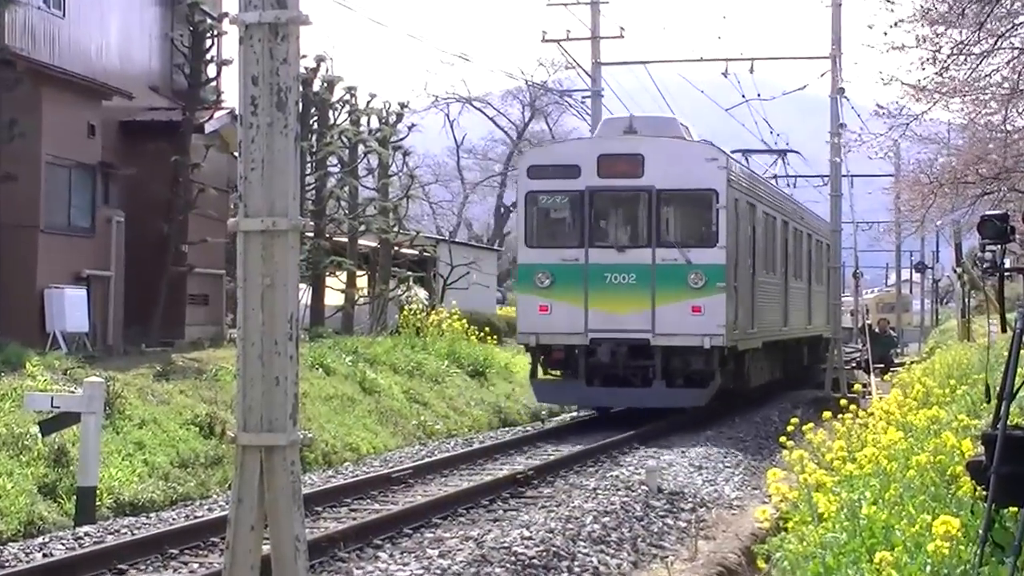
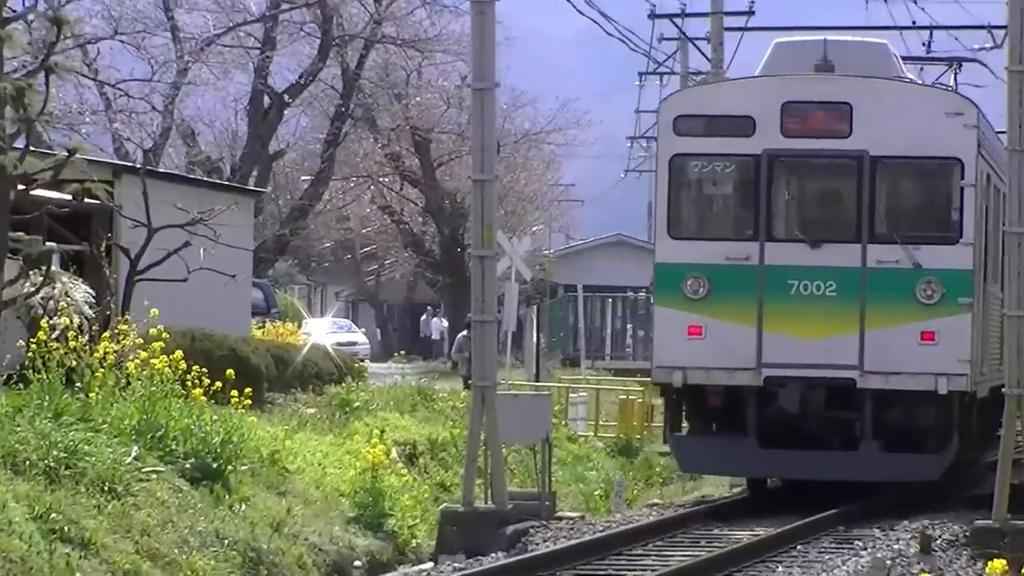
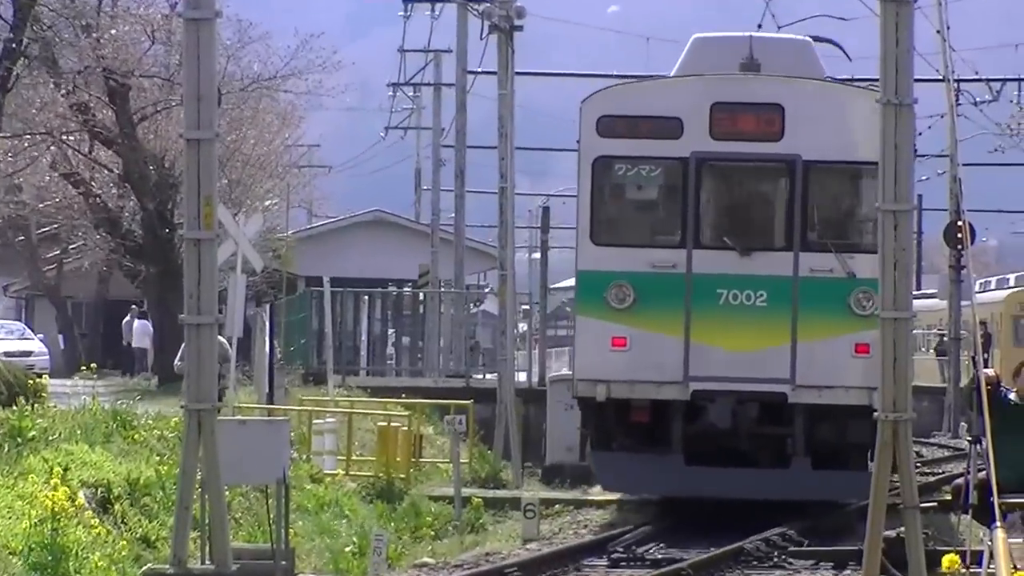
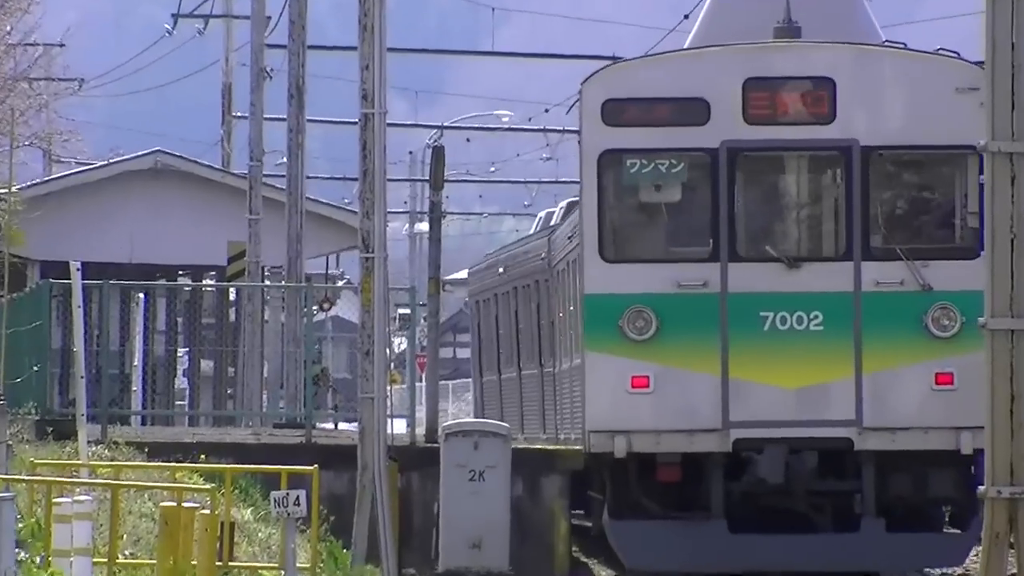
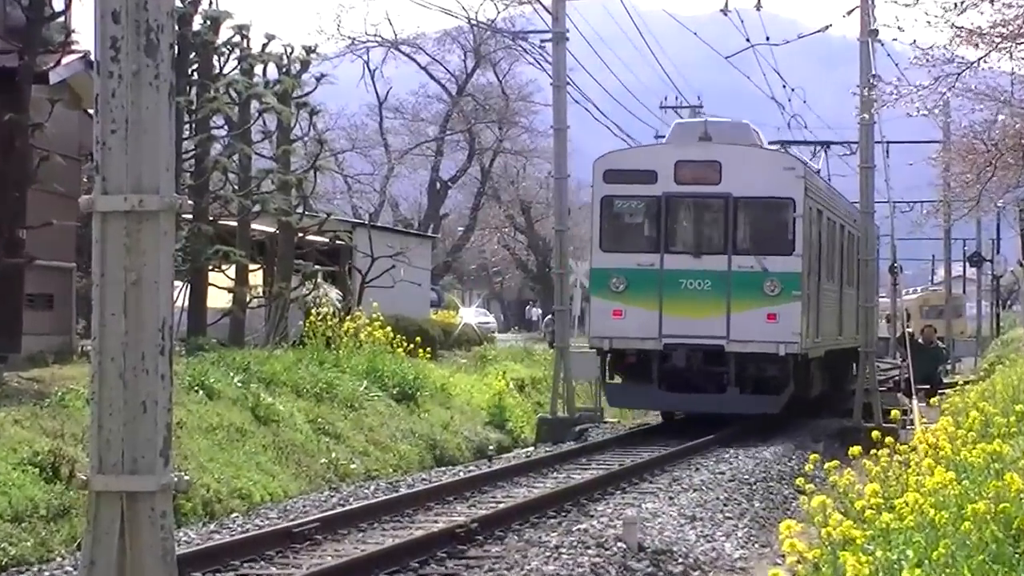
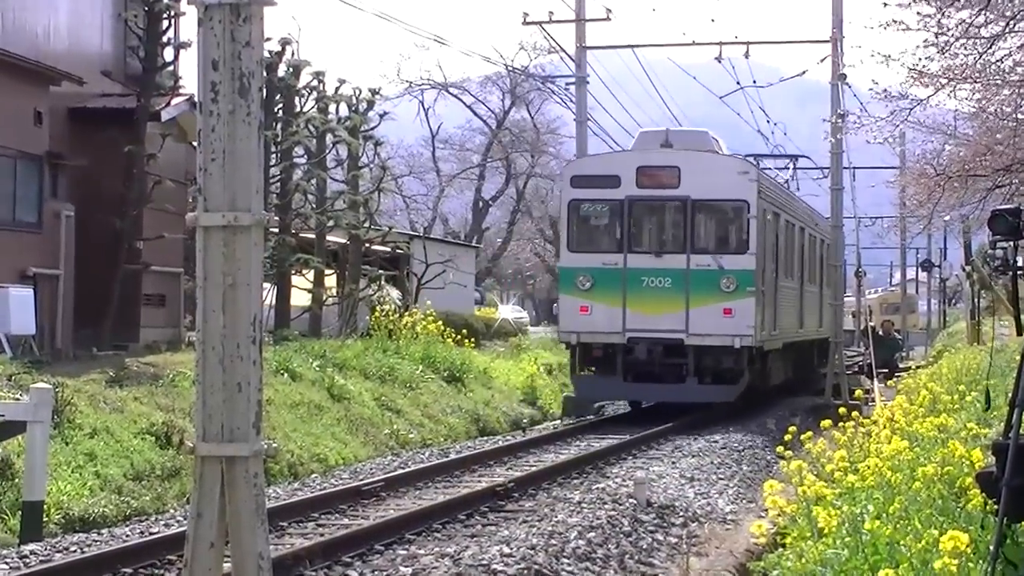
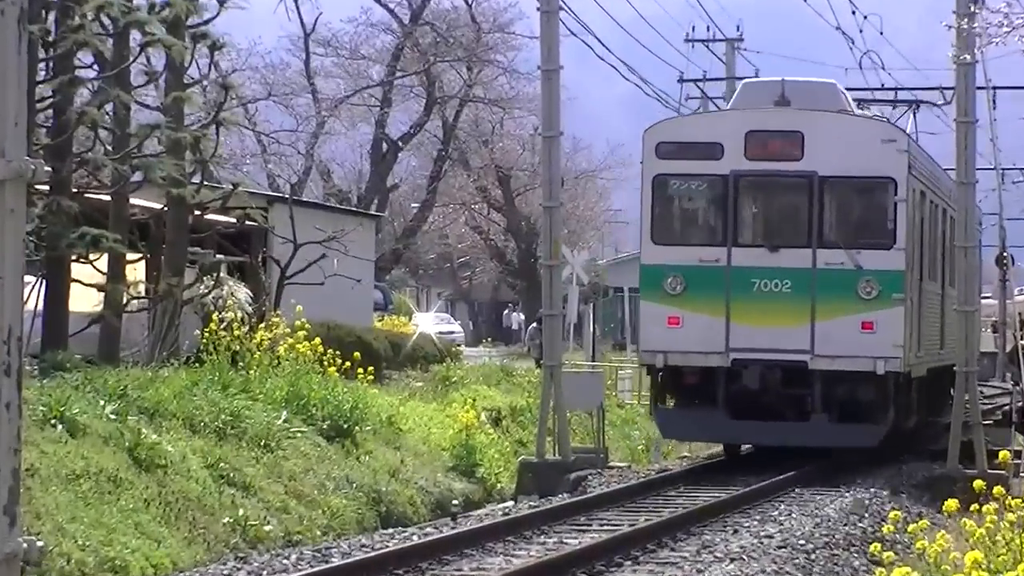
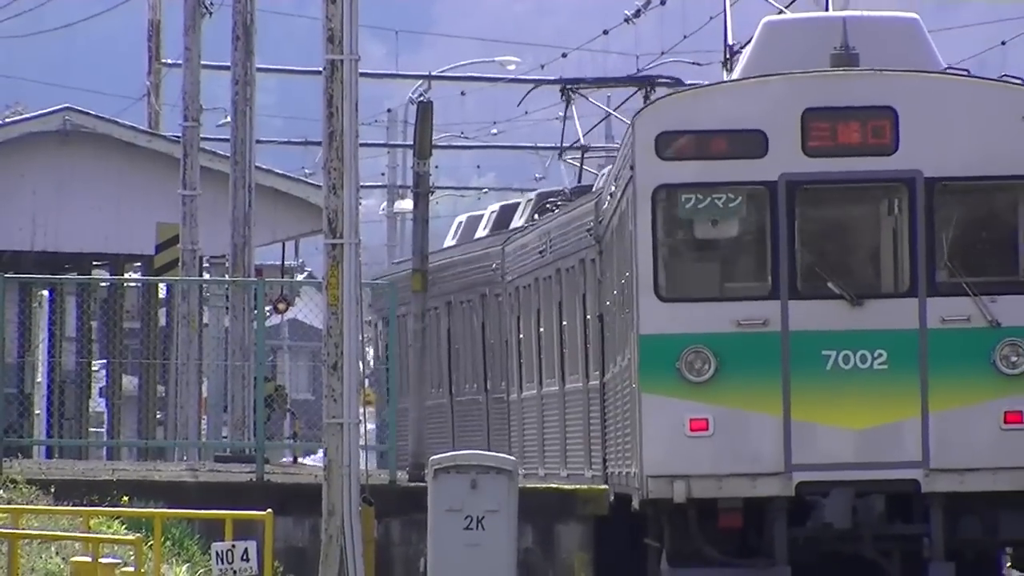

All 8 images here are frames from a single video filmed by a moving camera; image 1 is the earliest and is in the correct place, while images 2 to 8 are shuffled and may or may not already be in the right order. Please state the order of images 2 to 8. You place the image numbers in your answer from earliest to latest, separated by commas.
6, 5, 7, 2, 3, 4, 8
